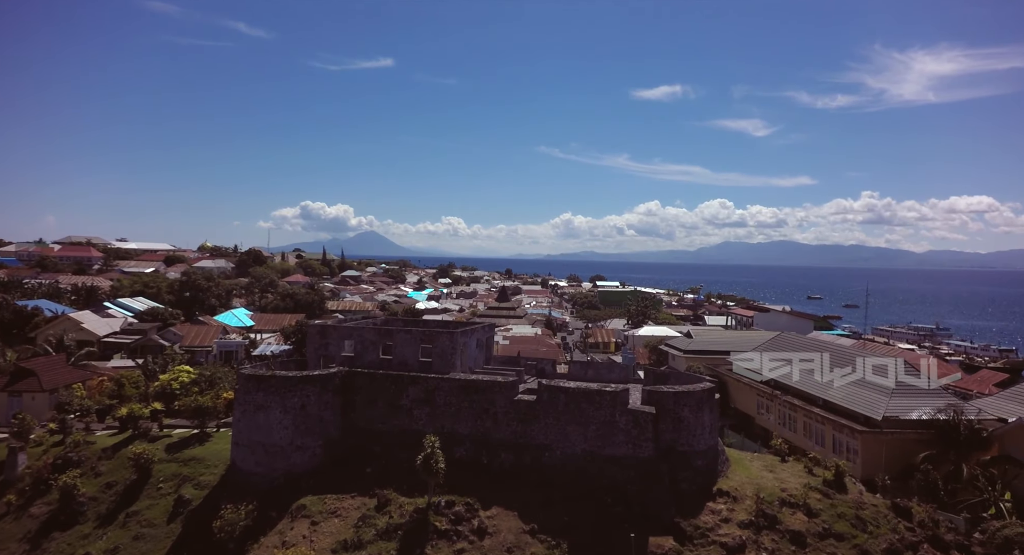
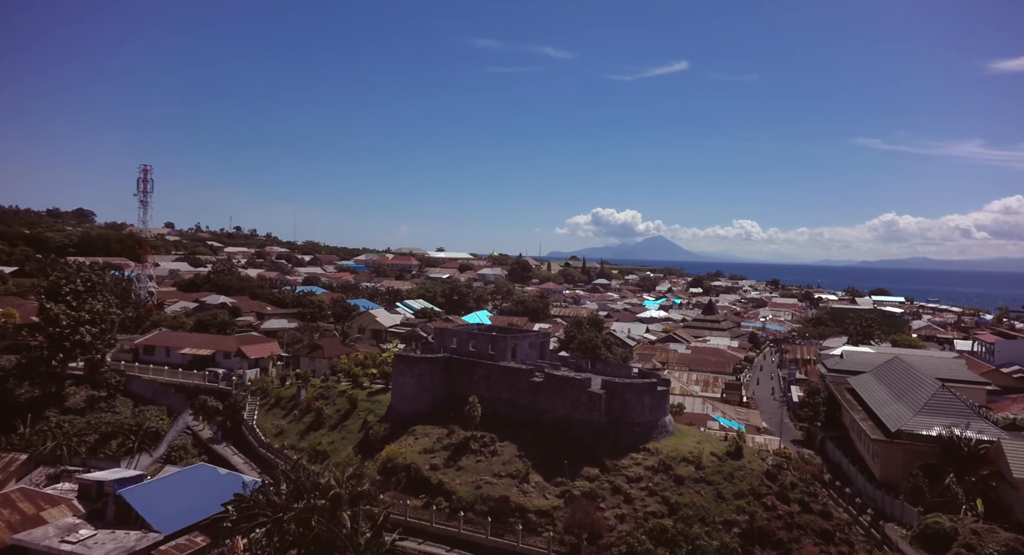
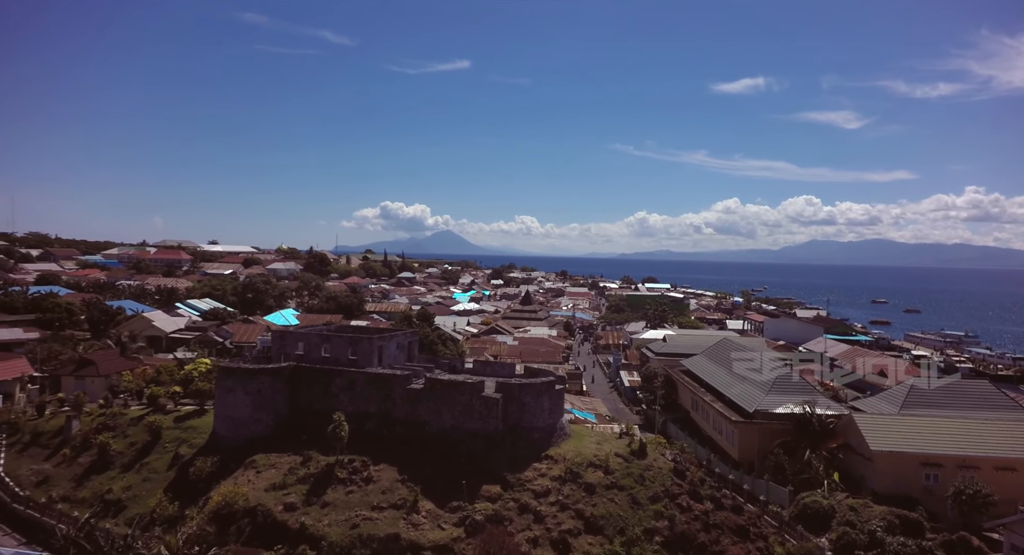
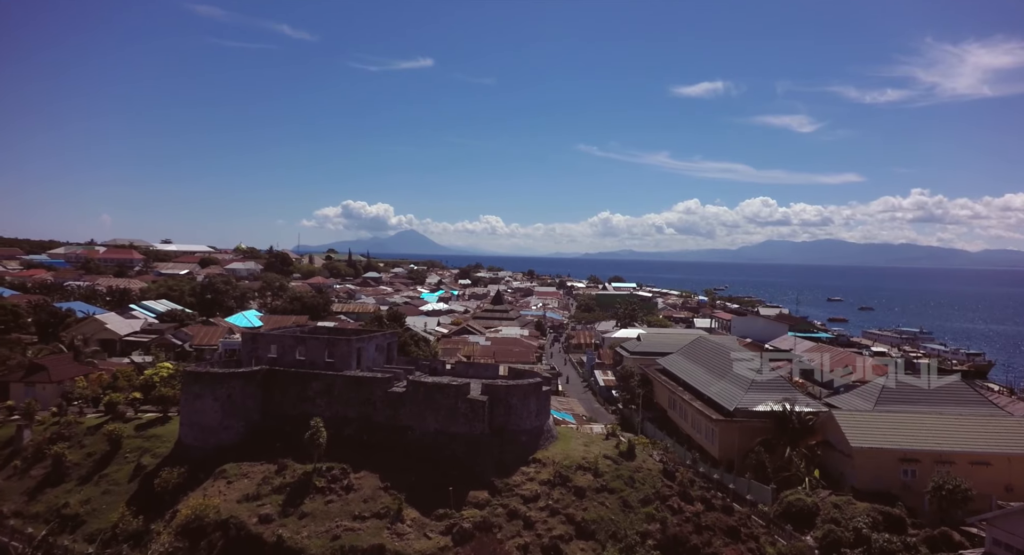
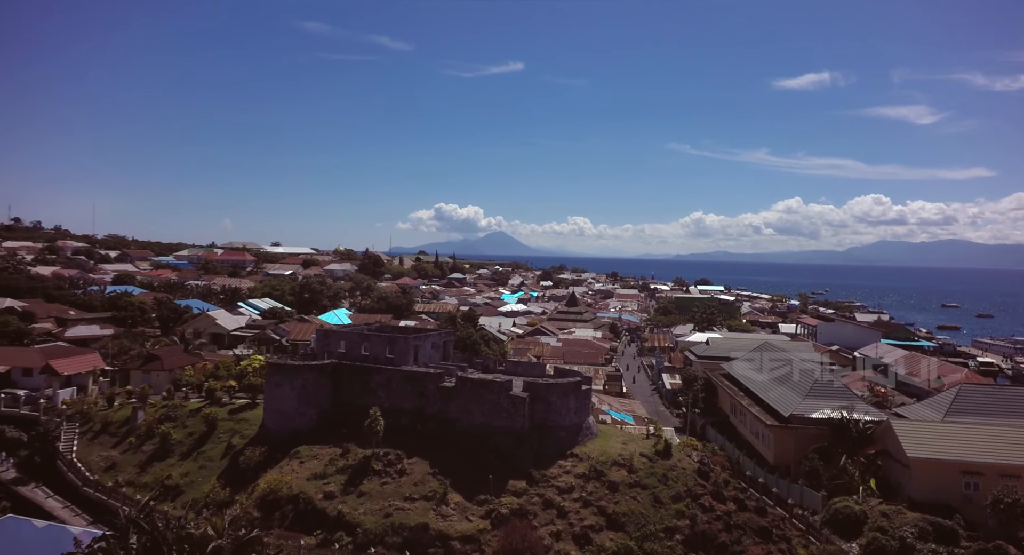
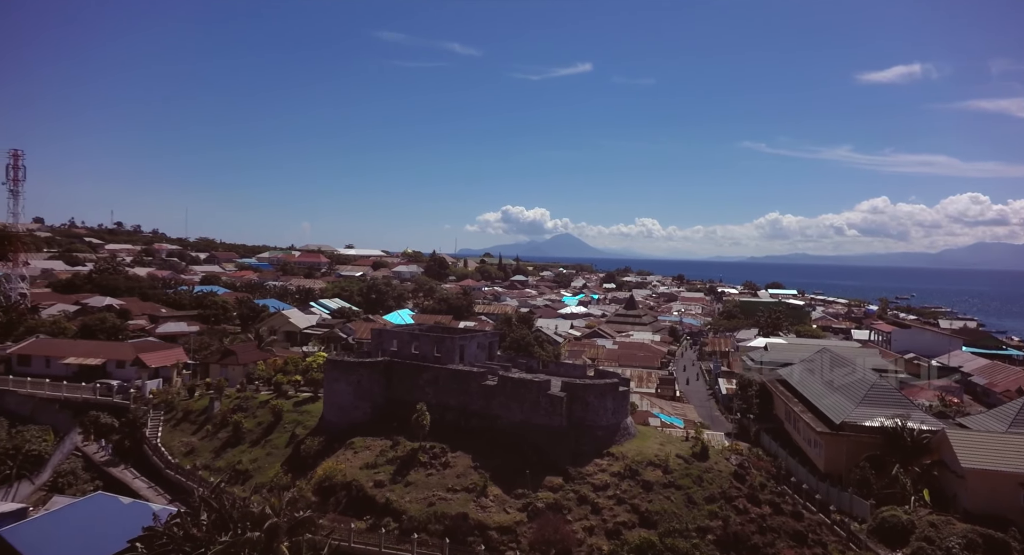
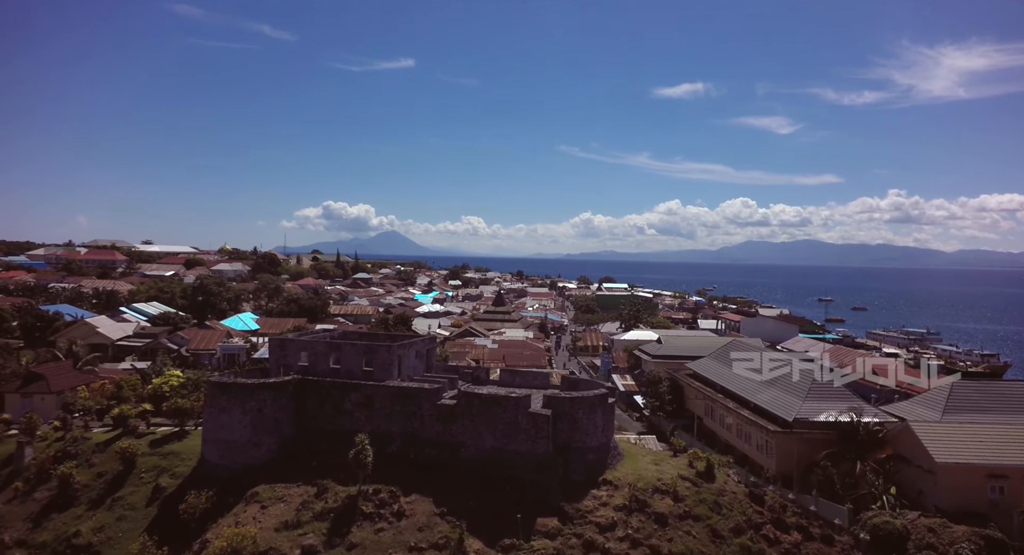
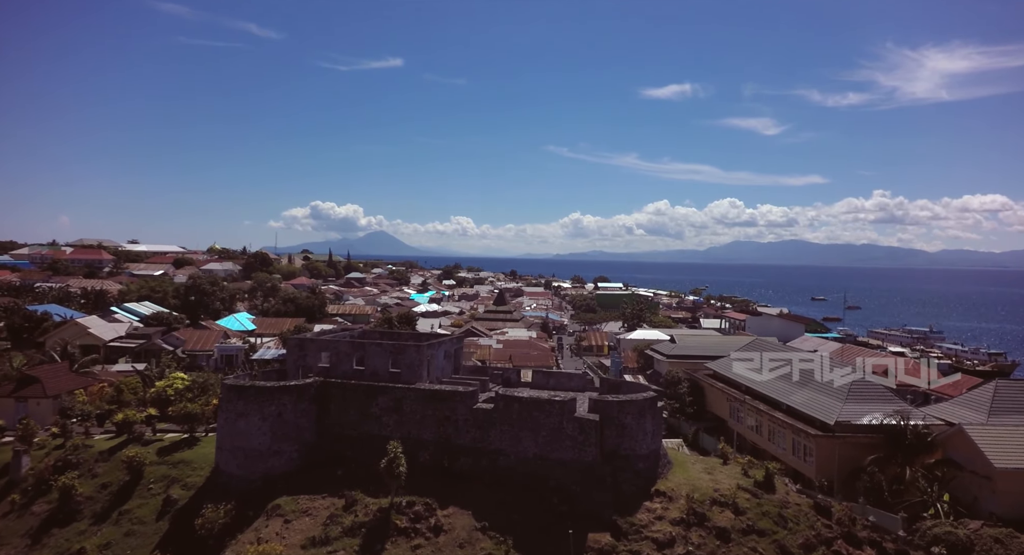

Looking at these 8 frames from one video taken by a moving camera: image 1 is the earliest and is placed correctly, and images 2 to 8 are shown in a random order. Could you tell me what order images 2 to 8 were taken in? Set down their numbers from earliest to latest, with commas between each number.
8, 7, 4, 3, 5, 6, 2
